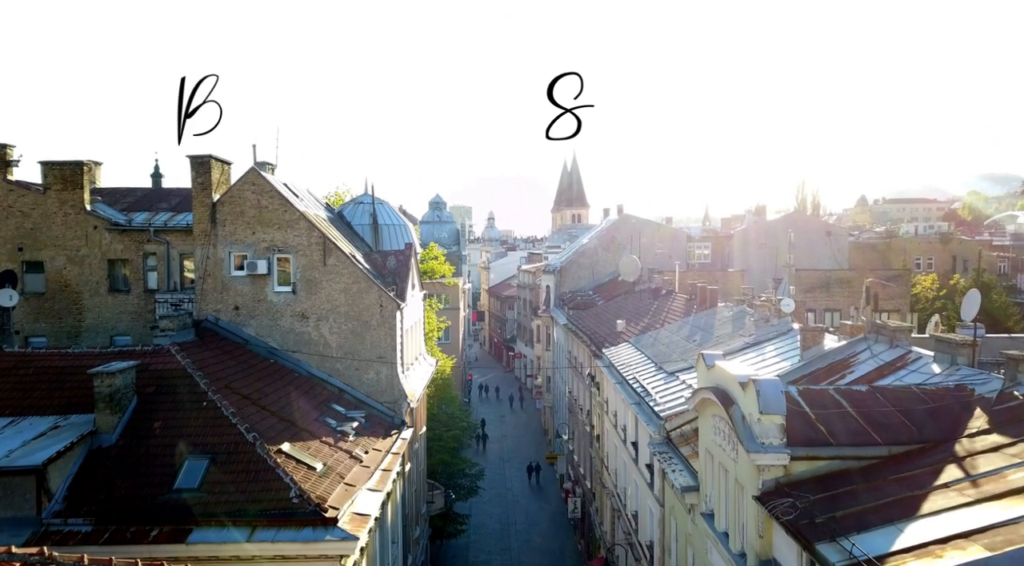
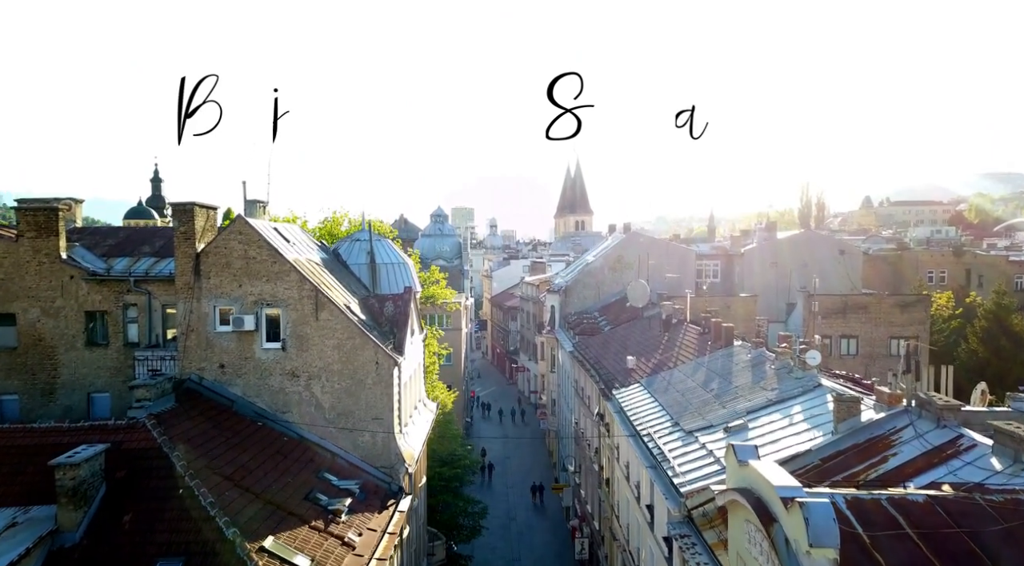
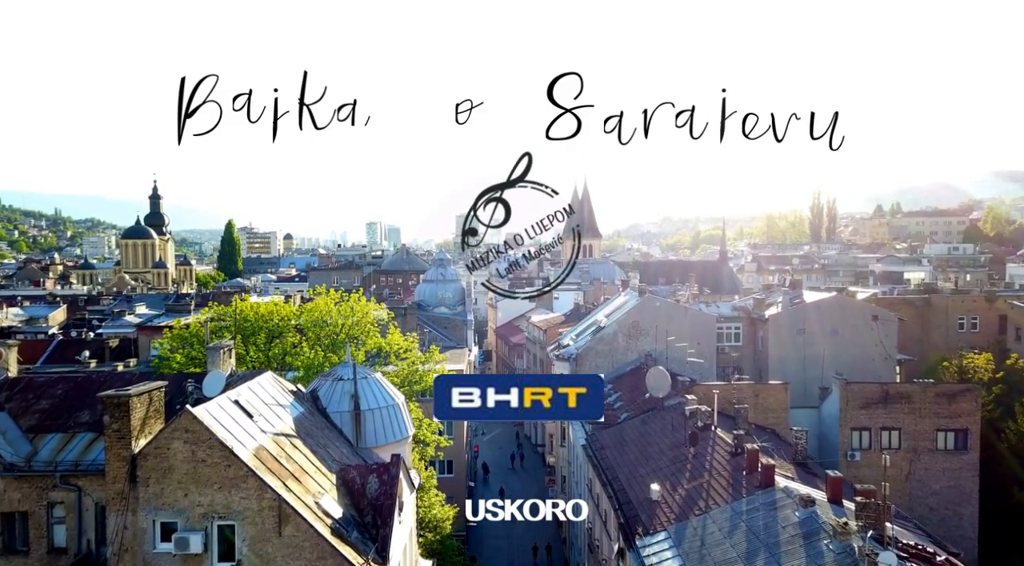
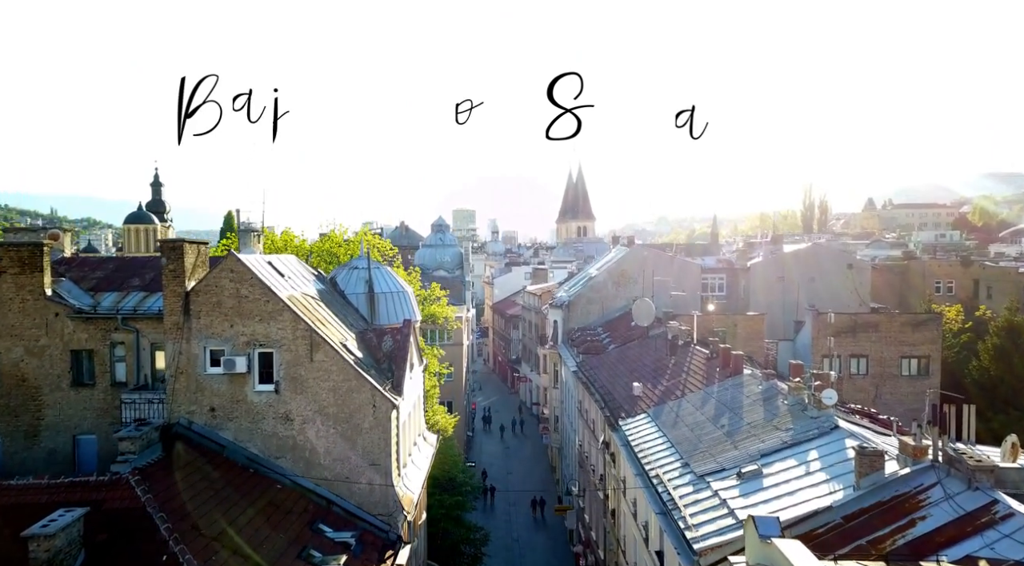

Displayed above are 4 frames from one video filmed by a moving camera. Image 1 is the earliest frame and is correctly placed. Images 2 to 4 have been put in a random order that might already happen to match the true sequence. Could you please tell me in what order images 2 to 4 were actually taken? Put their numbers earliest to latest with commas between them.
2, 4, 3
